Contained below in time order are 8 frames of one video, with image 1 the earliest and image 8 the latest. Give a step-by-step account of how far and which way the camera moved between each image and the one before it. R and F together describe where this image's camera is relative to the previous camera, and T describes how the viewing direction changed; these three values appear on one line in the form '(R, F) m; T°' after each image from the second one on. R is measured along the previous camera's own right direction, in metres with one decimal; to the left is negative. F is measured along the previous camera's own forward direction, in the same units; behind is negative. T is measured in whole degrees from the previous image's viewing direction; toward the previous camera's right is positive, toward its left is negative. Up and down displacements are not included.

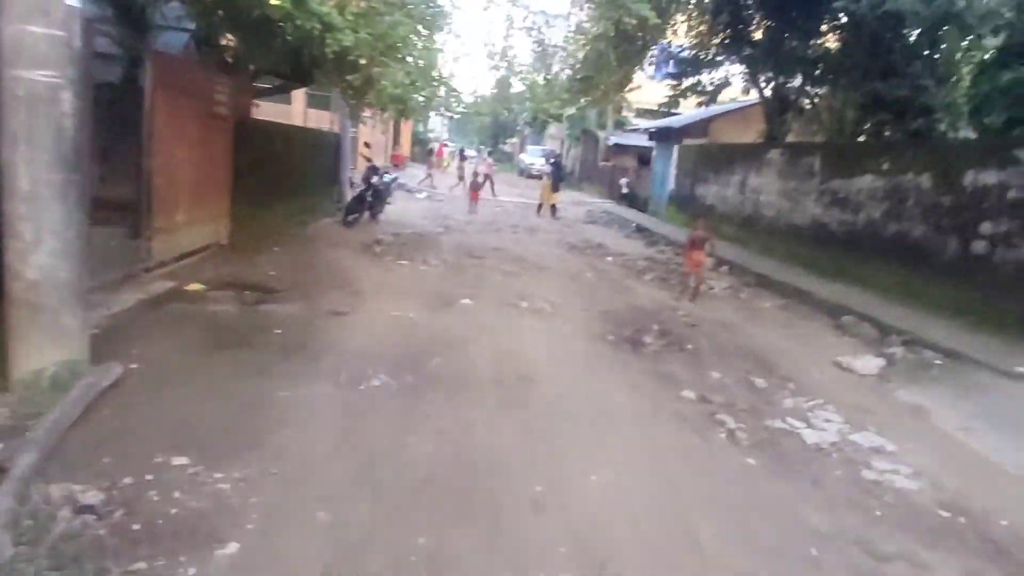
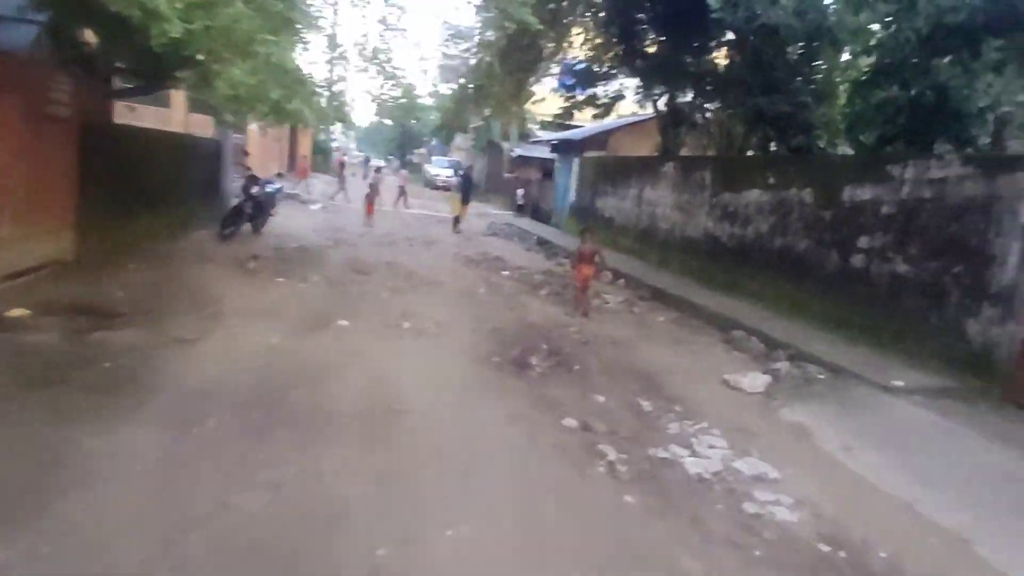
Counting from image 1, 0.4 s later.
(+0.4, +0.5) m; +7°
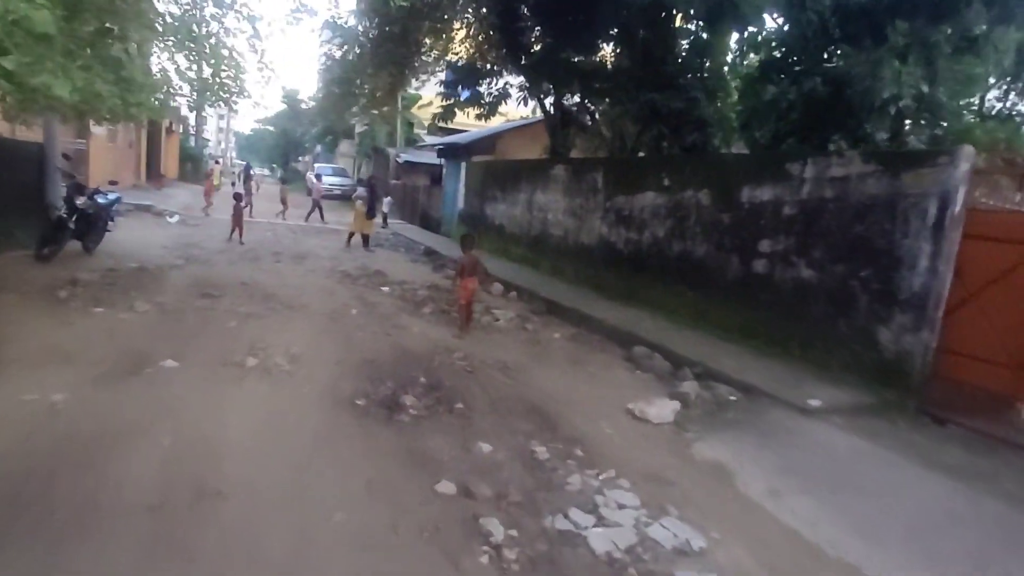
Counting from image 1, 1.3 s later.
(+0.3, +1.1) m; +9°
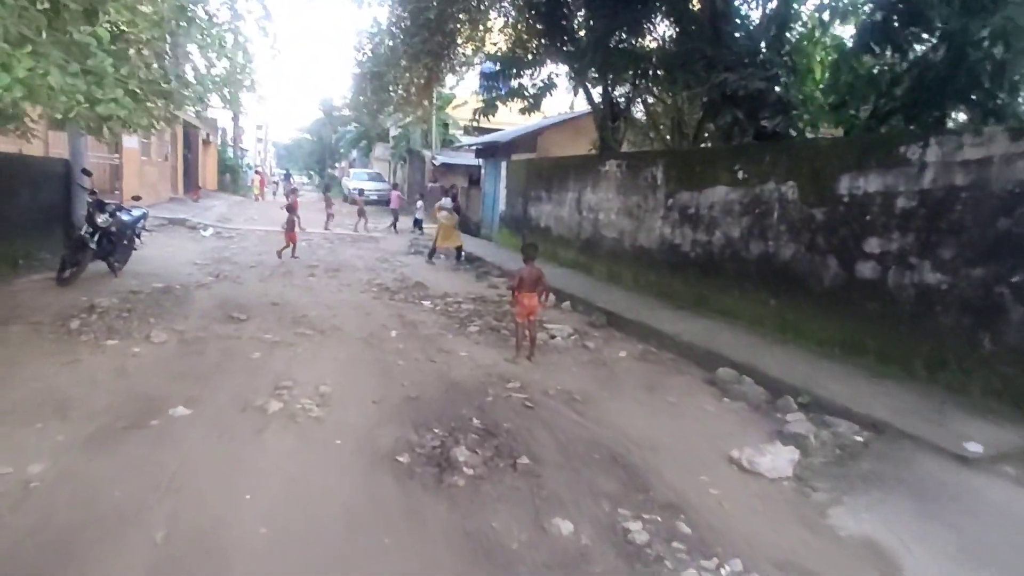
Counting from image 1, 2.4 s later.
(-0.2, +1.1) m; -3°
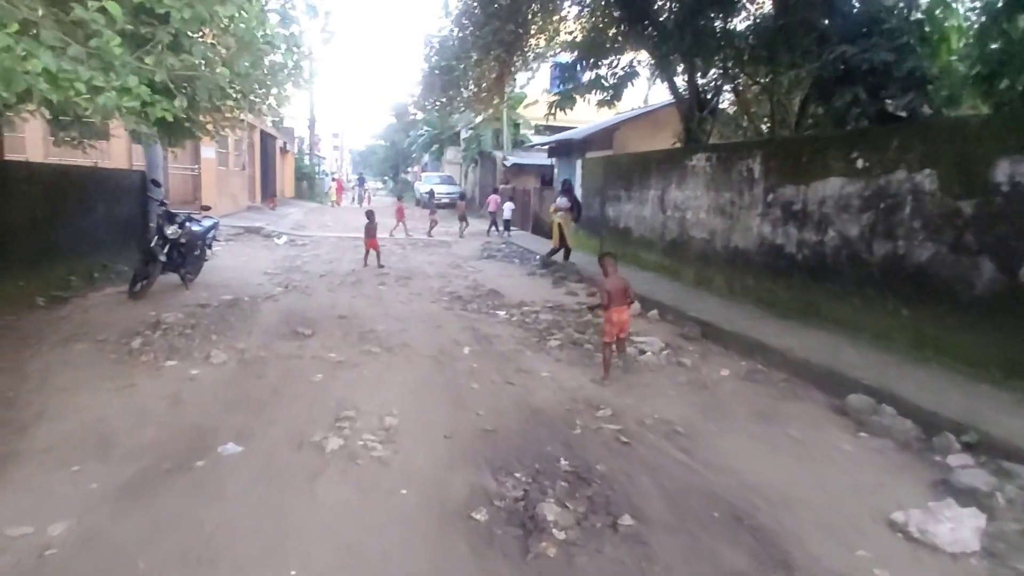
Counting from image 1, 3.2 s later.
(-0.1, +0.8) m; -6°
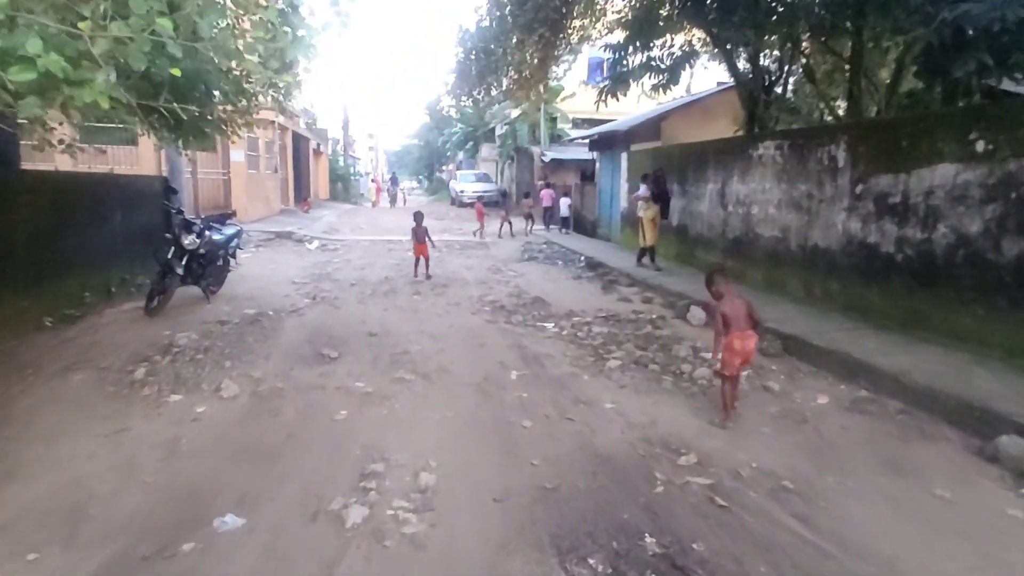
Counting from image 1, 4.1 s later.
(-0.2, +1.0) m; -3°
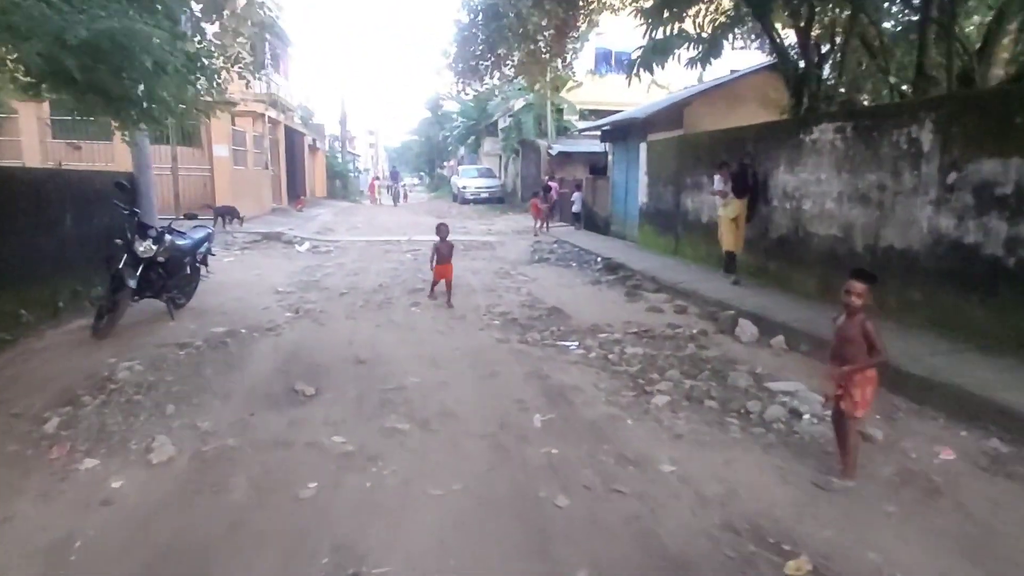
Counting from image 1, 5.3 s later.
(-0.1, +1.4) m; 0°
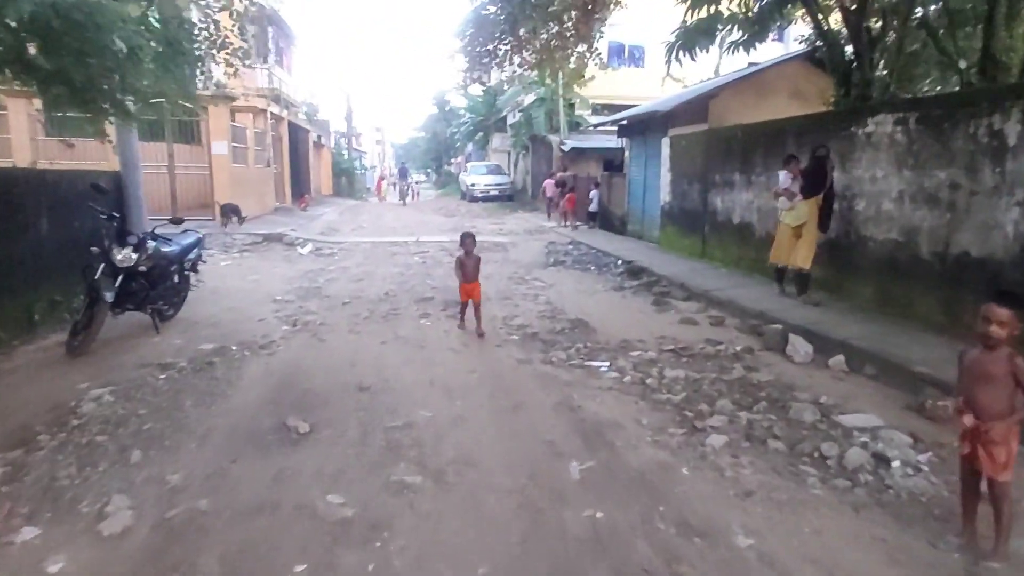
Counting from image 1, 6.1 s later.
(-0.2, +0.9) m; -1°
